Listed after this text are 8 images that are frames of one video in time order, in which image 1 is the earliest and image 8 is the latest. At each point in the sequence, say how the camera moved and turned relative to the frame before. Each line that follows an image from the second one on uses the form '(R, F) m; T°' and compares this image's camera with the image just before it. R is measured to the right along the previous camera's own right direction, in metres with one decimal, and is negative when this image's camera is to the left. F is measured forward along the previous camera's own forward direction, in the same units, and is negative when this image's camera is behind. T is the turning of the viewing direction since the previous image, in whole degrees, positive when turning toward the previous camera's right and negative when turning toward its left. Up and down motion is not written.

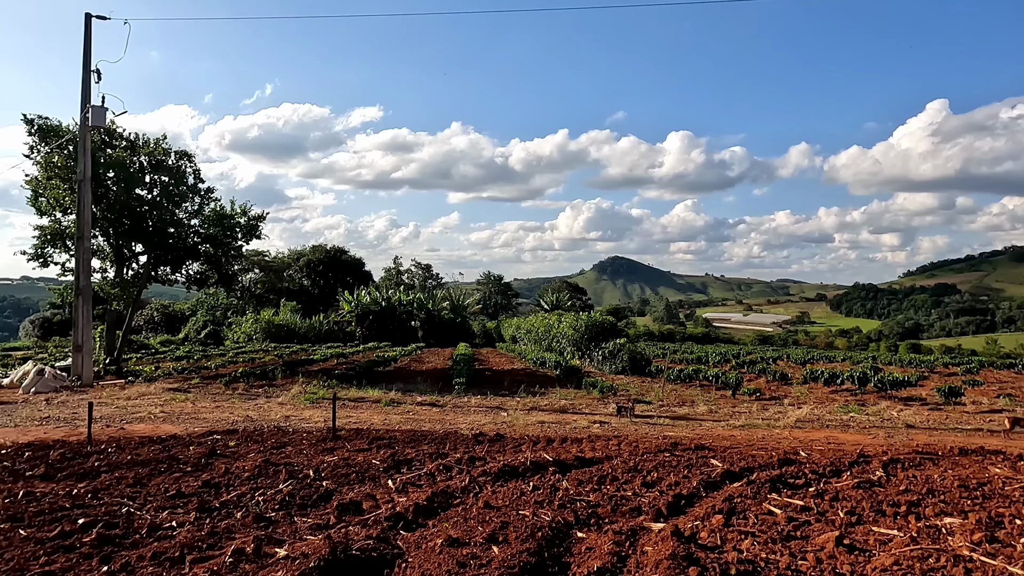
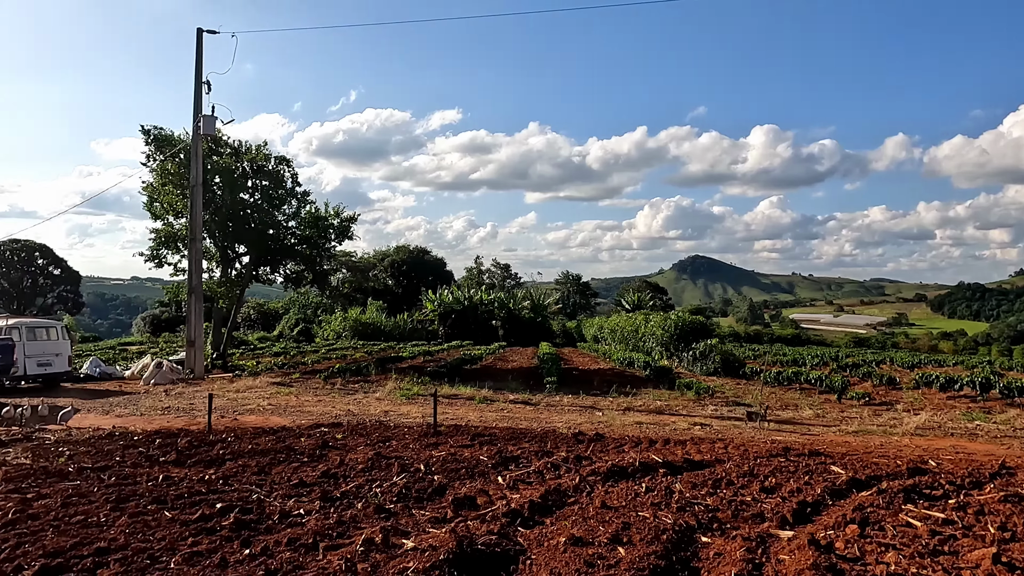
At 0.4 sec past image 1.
(-0.3, 0.0) m; -7°
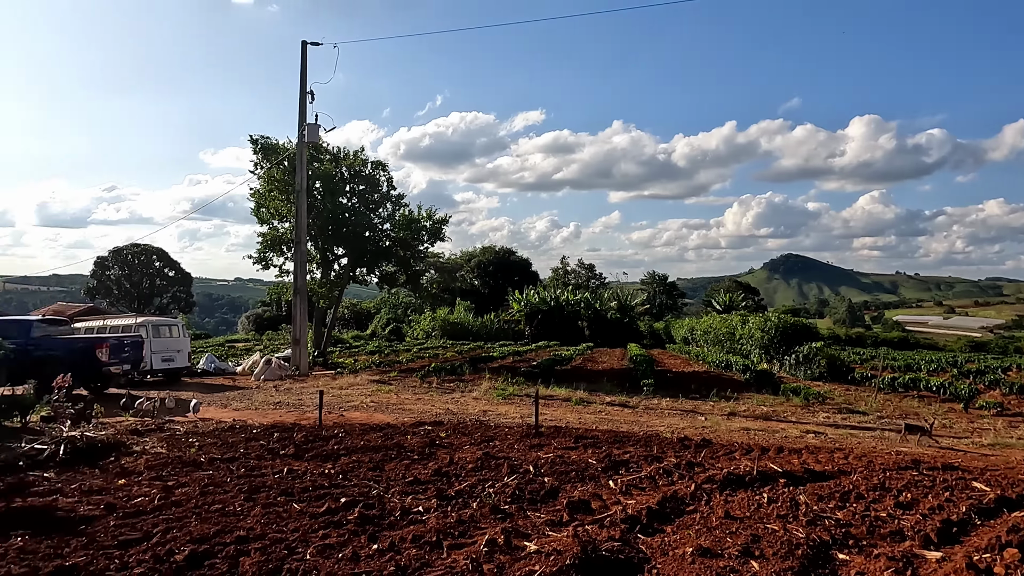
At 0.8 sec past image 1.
(-0.3, 0.0) m; -7°
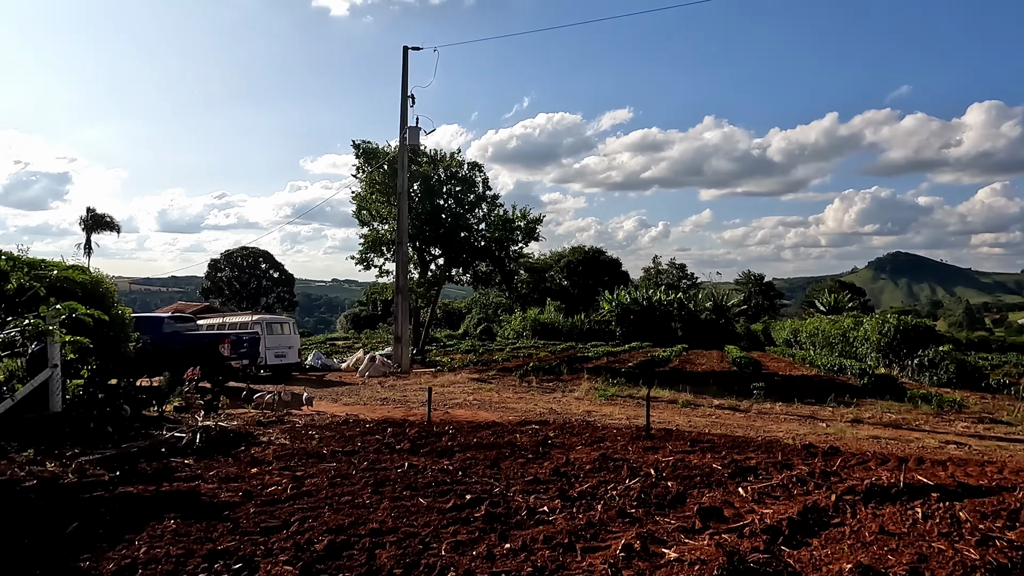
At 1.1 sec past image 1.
(-0.3, +0.1) m; -7°
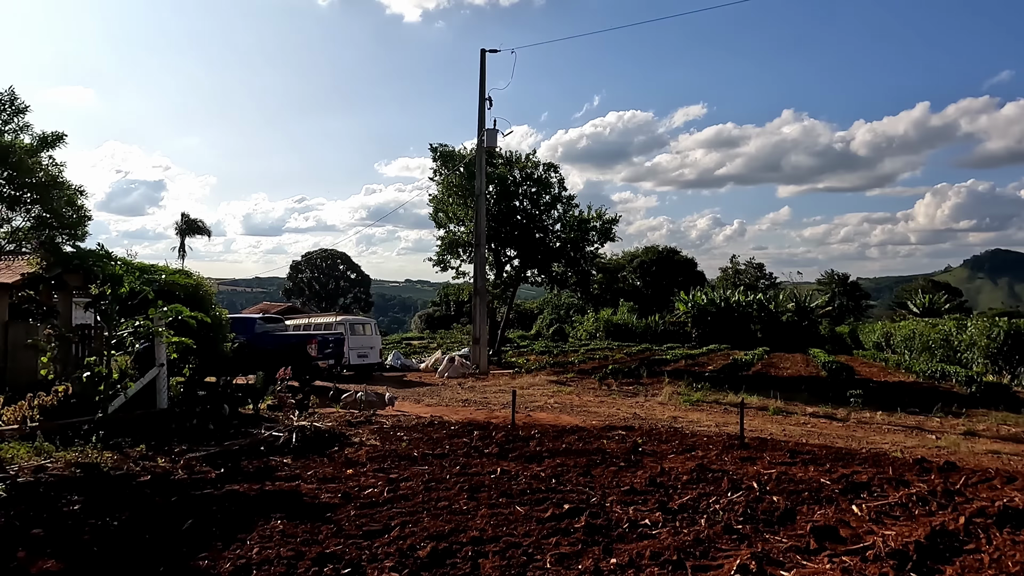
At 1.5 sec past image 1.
(-0.2, +0.1) m; -6°
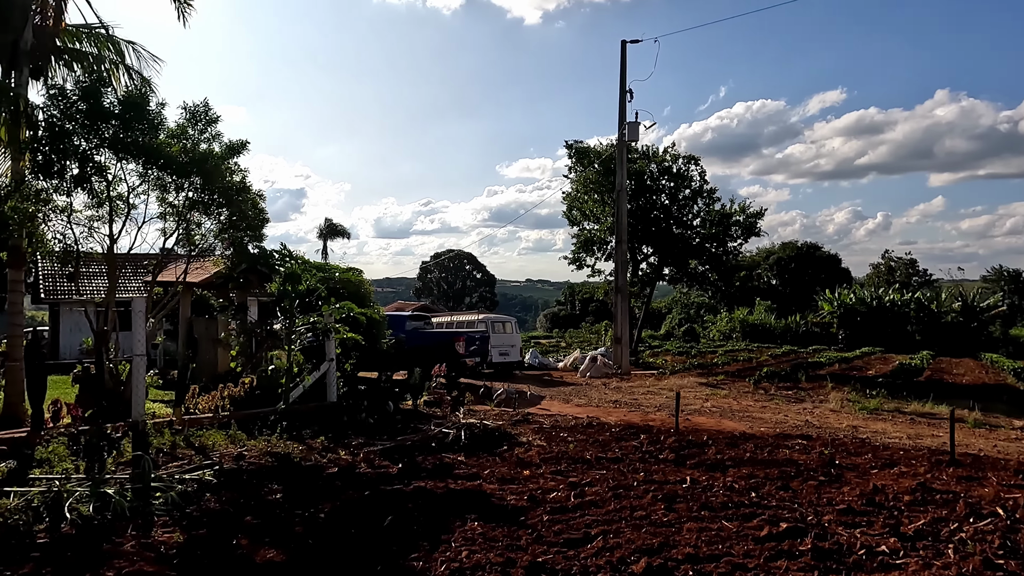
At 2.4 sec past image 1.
(-0.6, +0.3) m; -10°
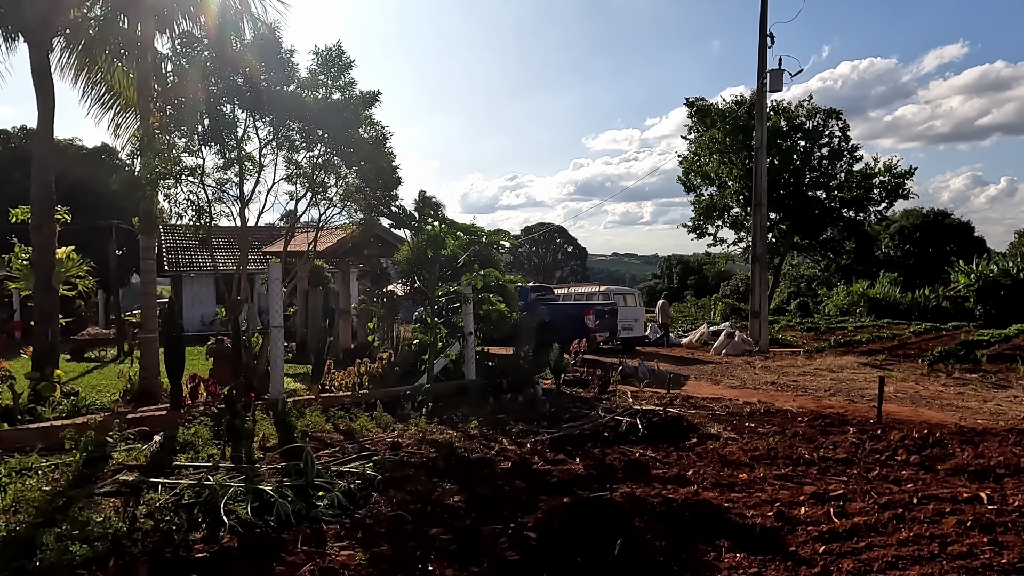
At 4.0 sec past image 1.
(-1.0, +1.1) m; -7°
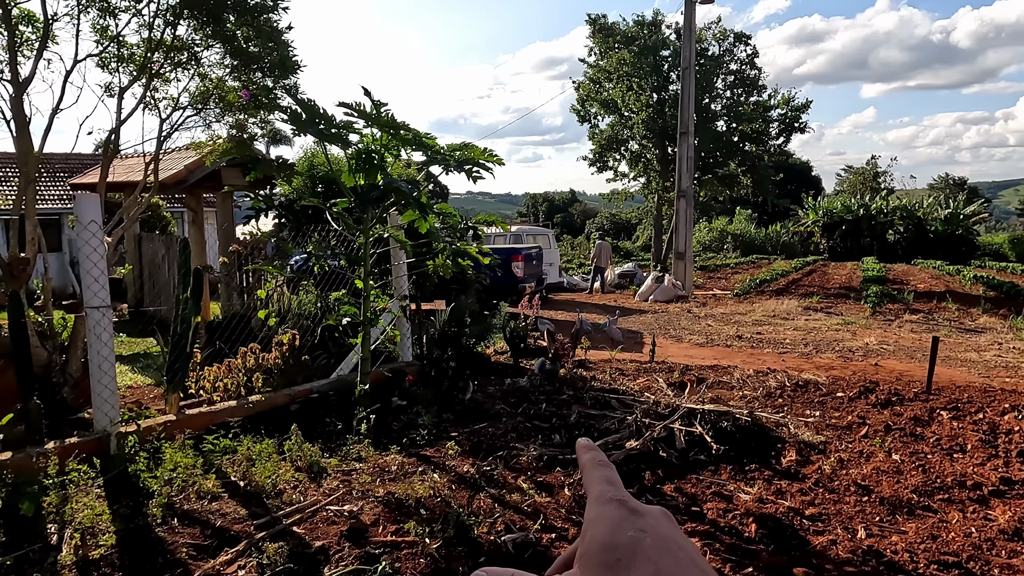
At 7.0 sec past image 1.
(-0.9, +2.6) m; +12°
